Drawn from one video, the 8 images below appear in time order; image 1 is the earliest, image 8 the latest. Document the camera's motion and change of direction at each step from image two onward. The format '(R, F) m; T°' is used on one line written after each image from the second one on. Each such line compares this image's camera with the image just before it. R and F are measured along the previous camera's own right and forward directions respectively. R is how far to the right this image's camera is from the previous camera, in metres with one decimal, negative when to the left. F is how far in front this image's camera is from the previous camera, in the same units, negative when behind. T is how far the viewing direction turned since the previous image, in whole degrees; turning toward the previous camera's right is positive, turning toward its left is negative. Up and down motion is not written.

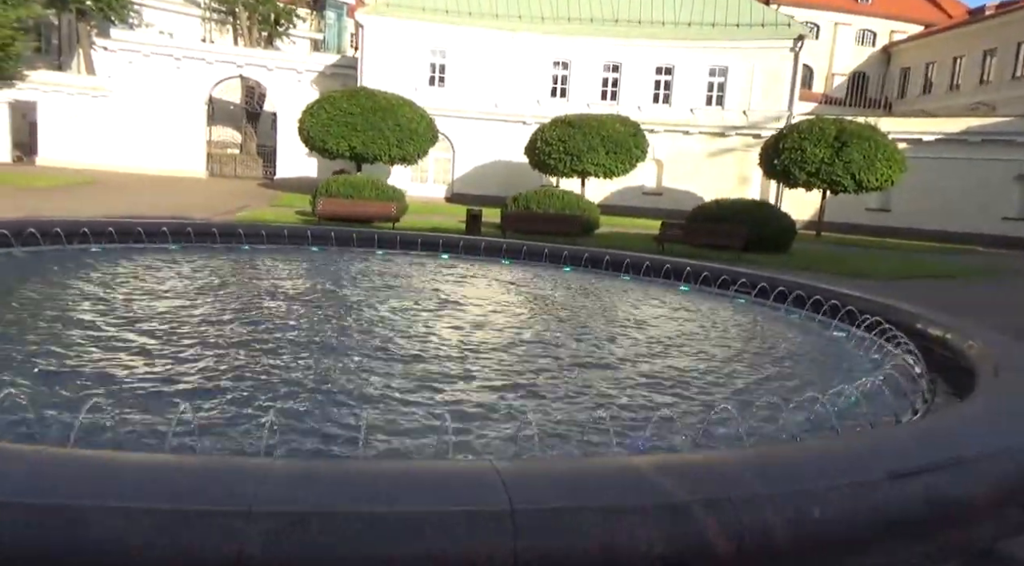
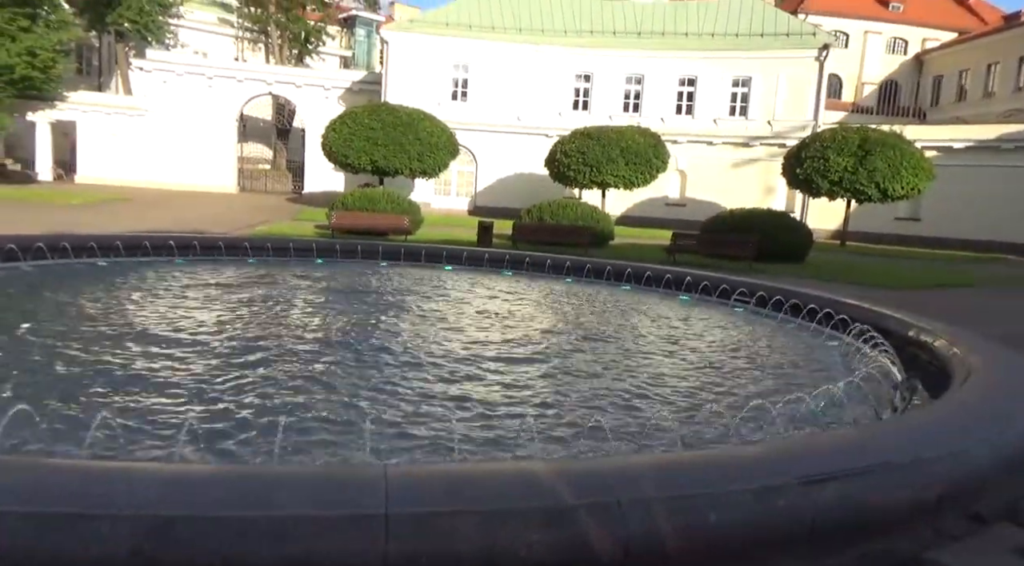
(+0.6, 0.0) m; -3°
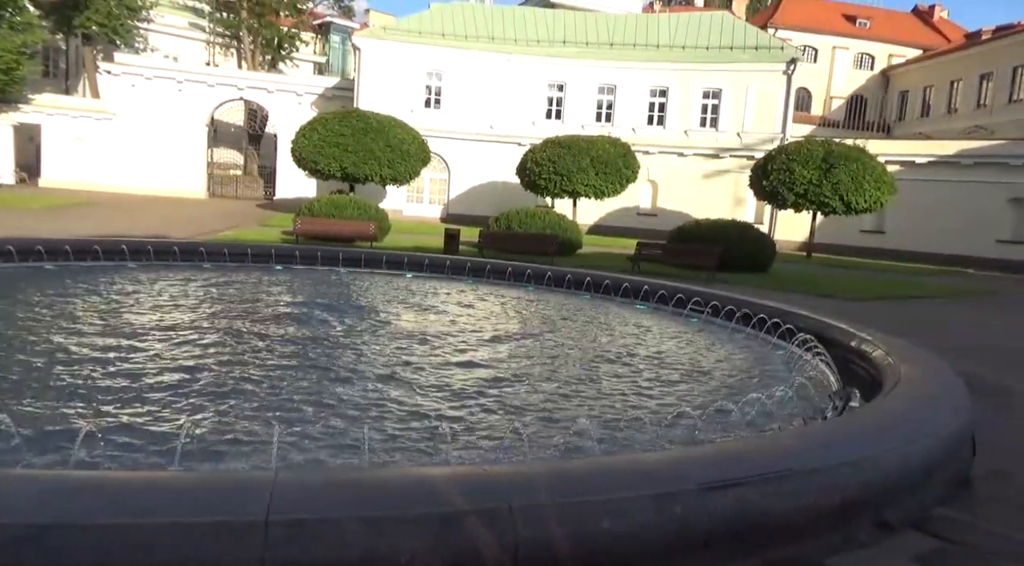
(+0.3, 0.0) m; +2°
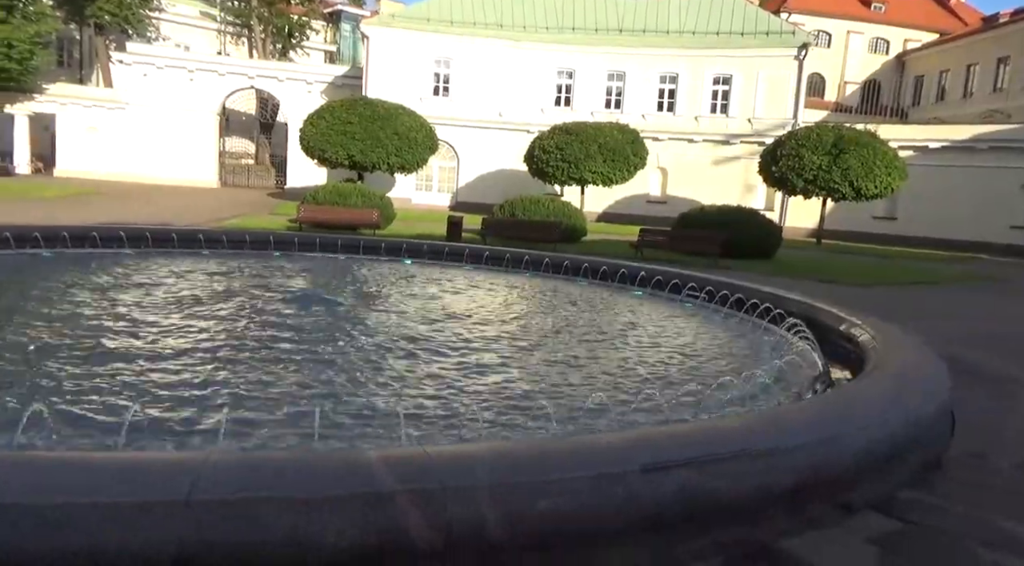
(+0.3, 0.0) m; -1°
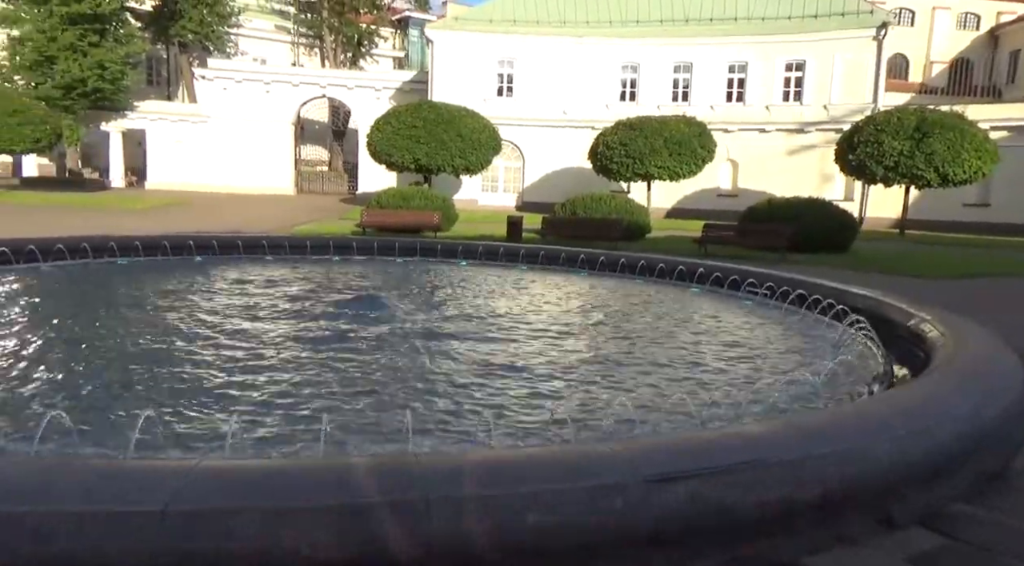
(+0.4, +0.1) m; -6°
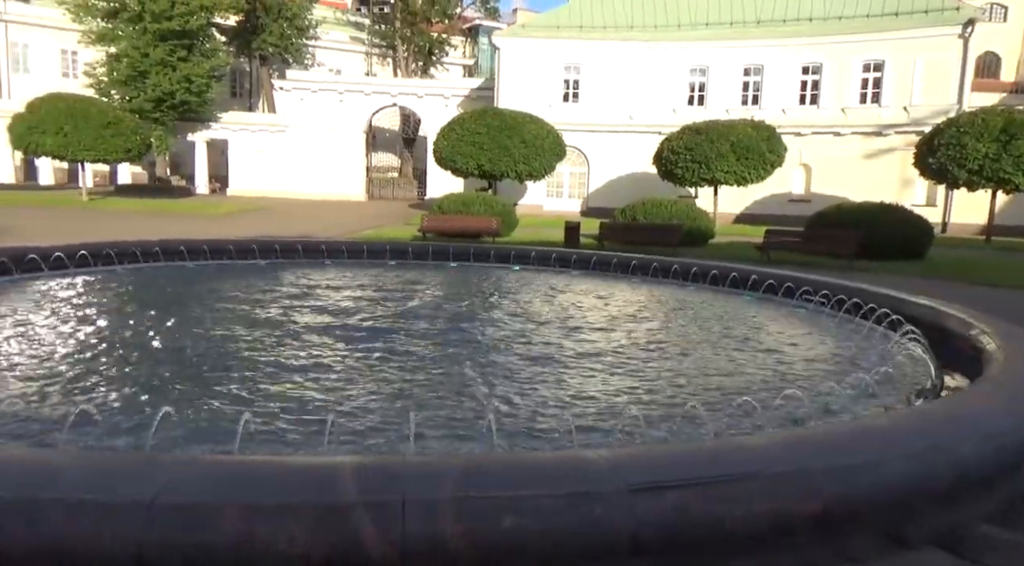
(+0.4, 0.0) m; -6°
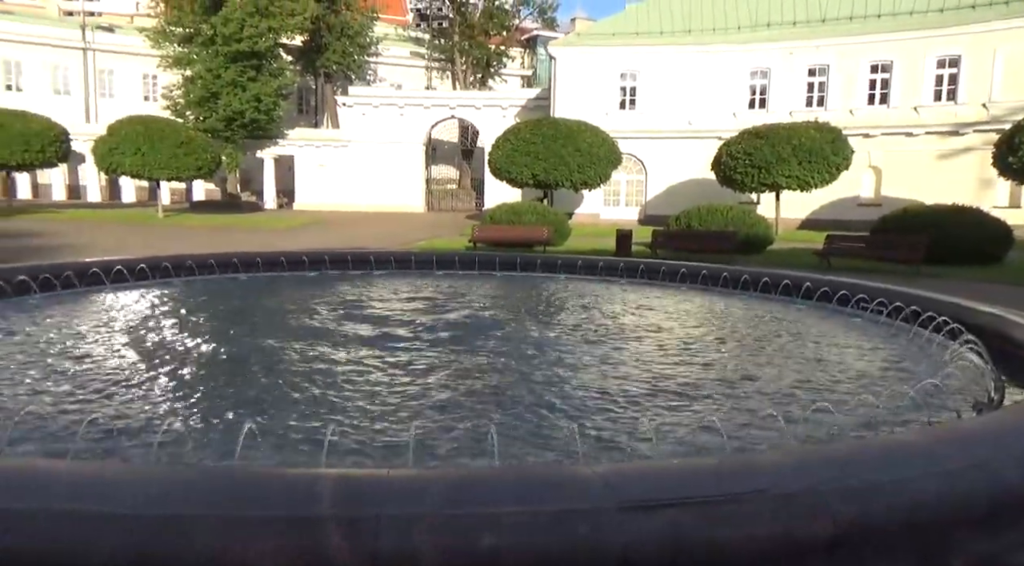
(+0.4, +0.2) m; -5°
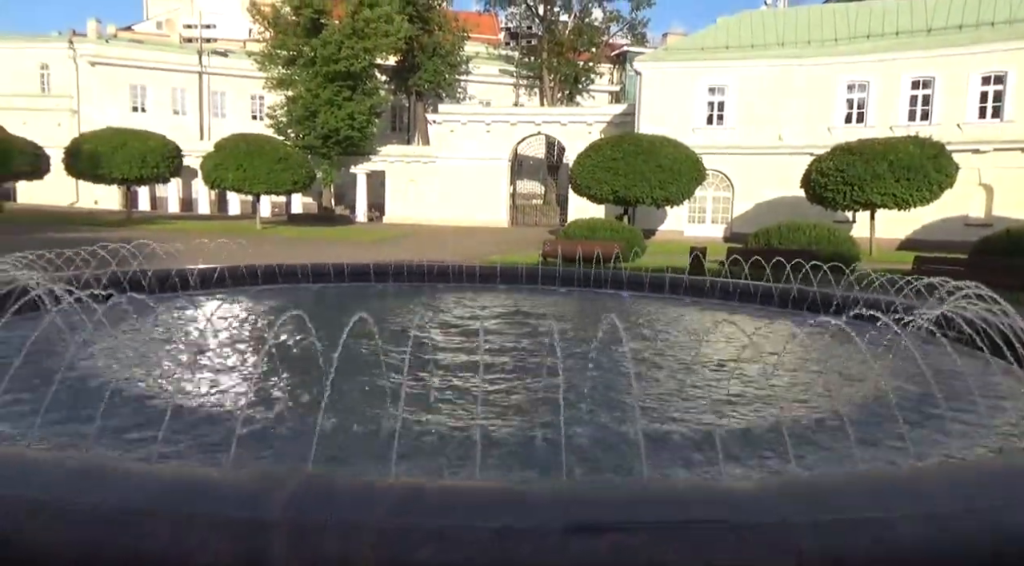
(+0.6, +0.2) m; -7°
